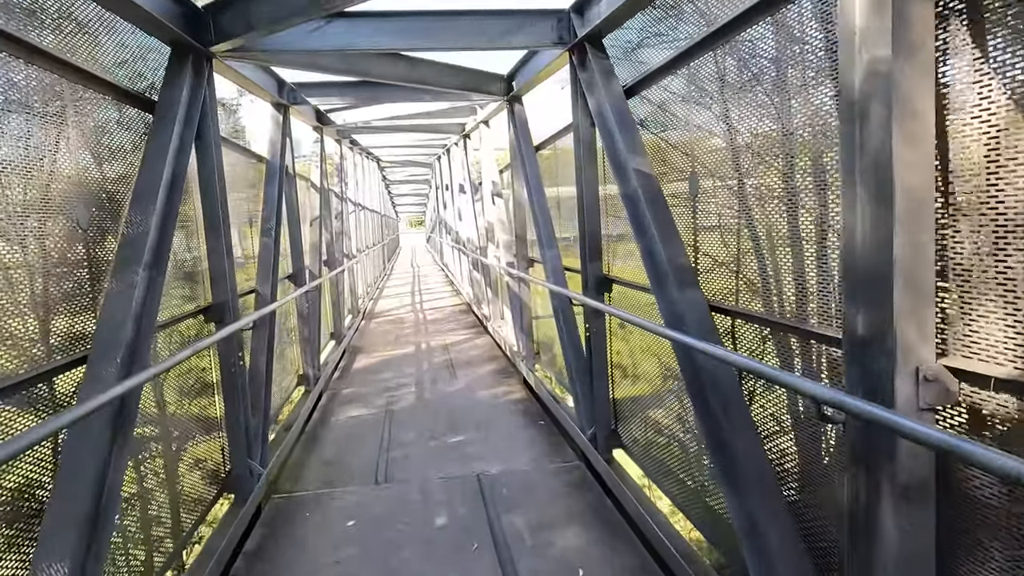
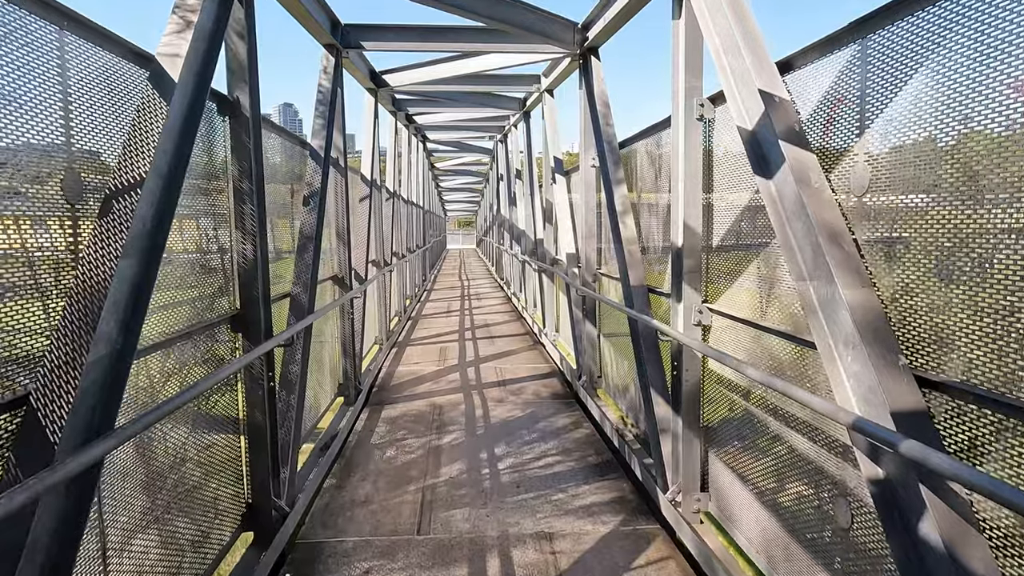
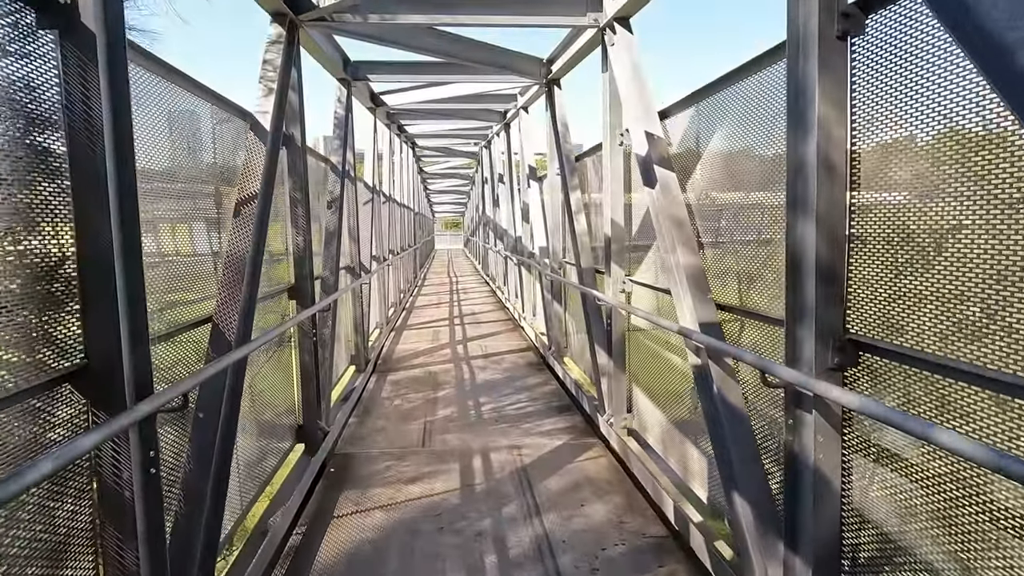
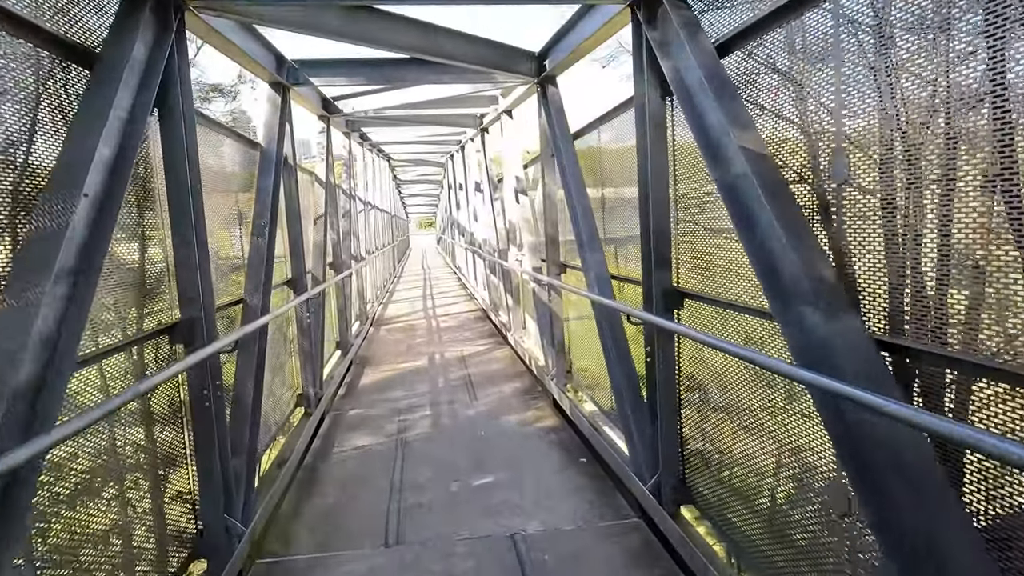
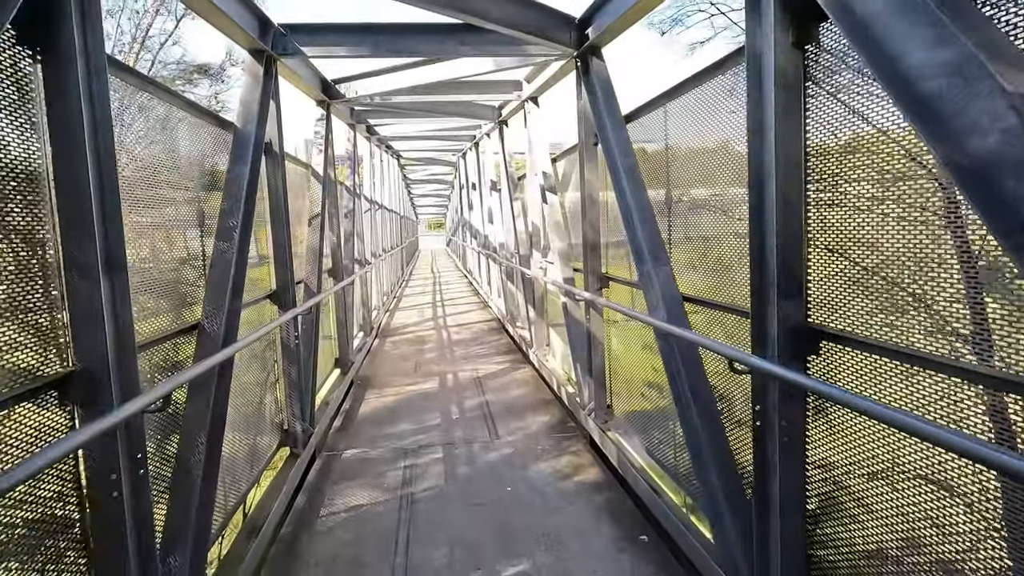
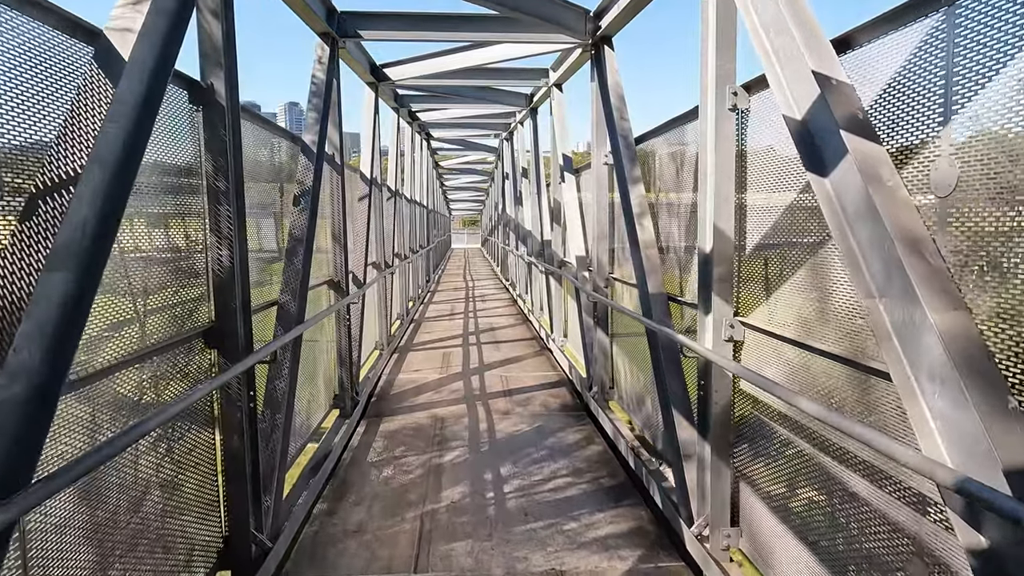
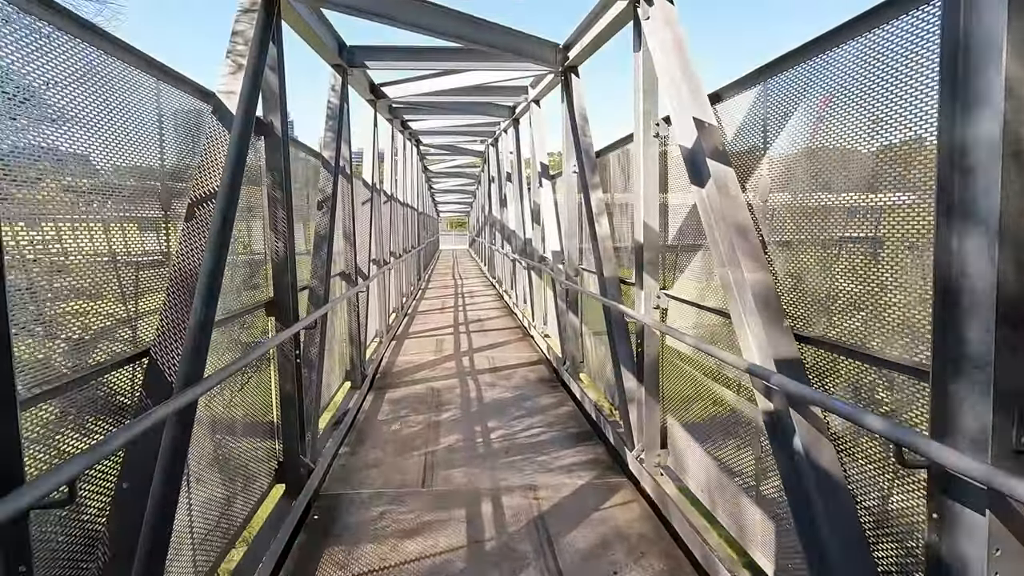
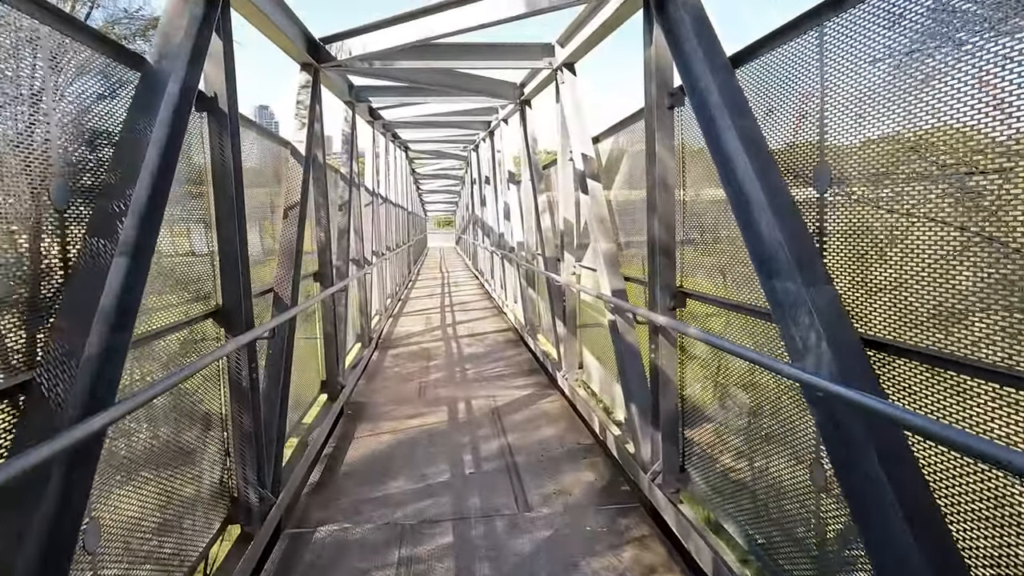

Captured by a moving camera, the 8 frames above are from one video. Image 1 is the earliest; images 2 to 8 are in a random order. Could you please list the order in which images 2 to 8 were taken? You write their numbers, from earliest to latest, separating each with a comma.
4, 5, 8, 3, 7, 2, 6
